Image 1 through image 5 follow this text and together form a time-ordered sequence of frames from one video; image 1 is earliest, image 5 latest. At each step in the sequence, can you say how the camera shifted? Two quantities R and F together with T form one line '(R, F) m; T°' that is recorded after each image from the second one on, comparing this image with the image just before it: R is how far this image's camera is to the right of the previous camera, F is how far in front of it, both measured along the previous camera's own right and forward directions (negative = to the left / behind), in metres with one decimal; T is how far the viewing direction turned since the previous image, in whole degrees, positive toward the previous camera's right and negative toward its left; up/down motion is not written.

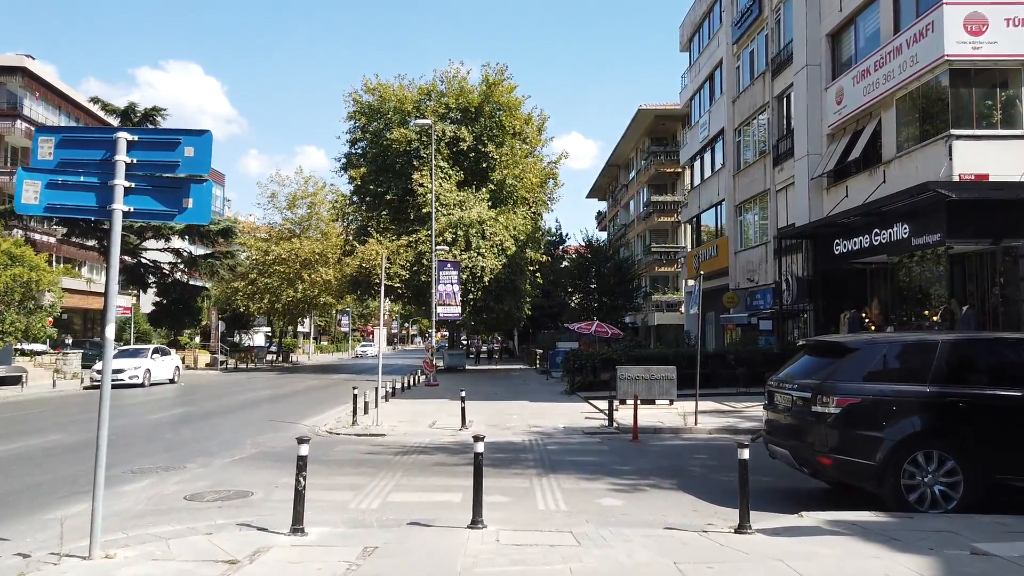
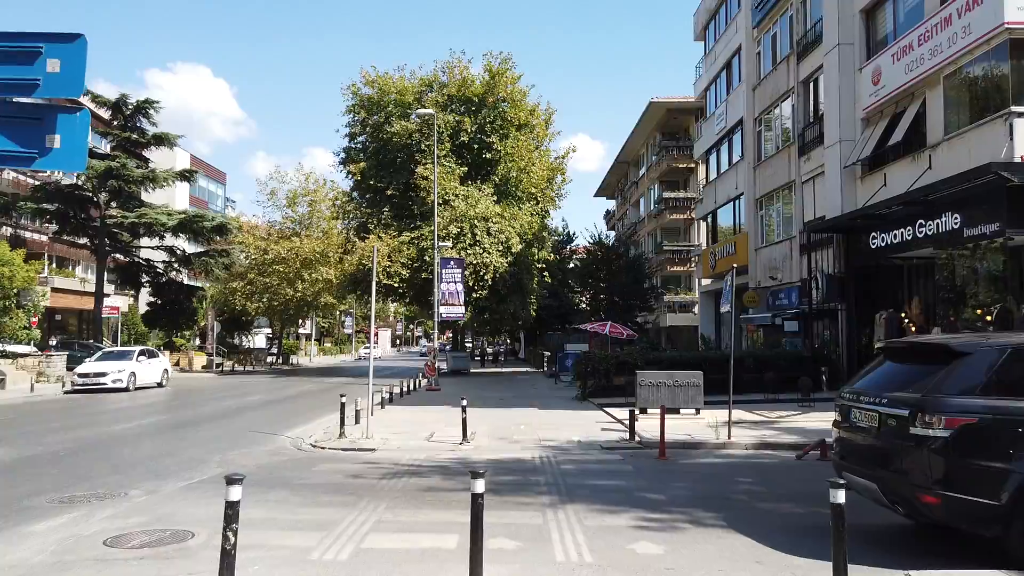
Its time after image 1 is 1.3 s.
(0.0, +1.7) m; 0°
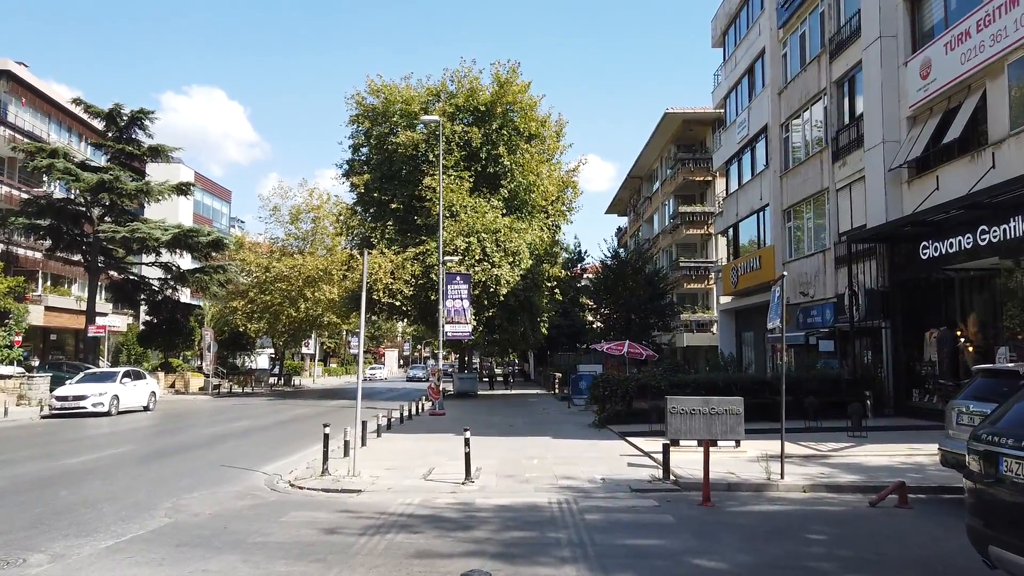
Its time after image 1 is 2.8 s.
(0.0, +1.9) m; -1°
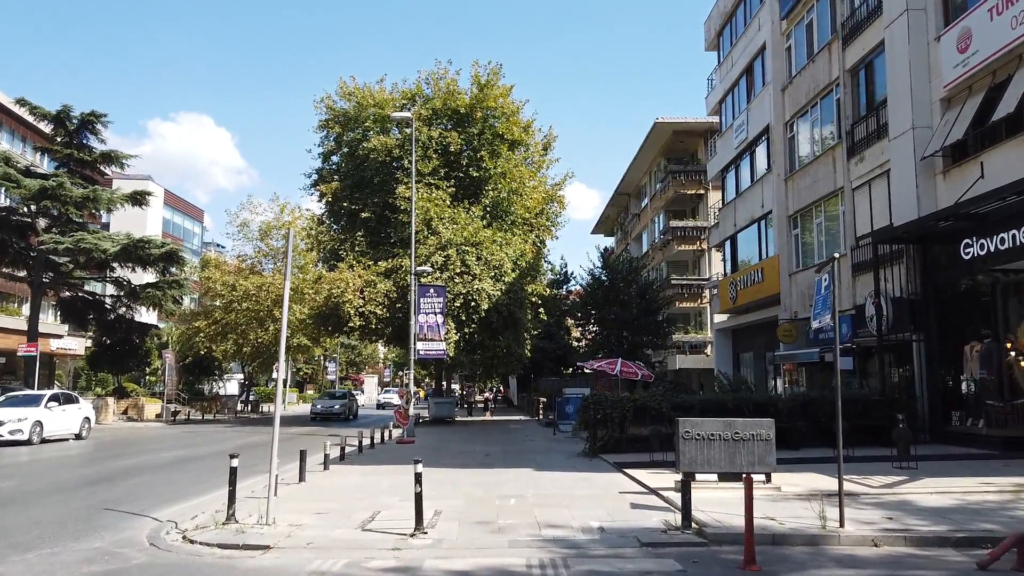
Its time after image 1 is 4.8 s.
(+0.2, +2.7) m; +1°
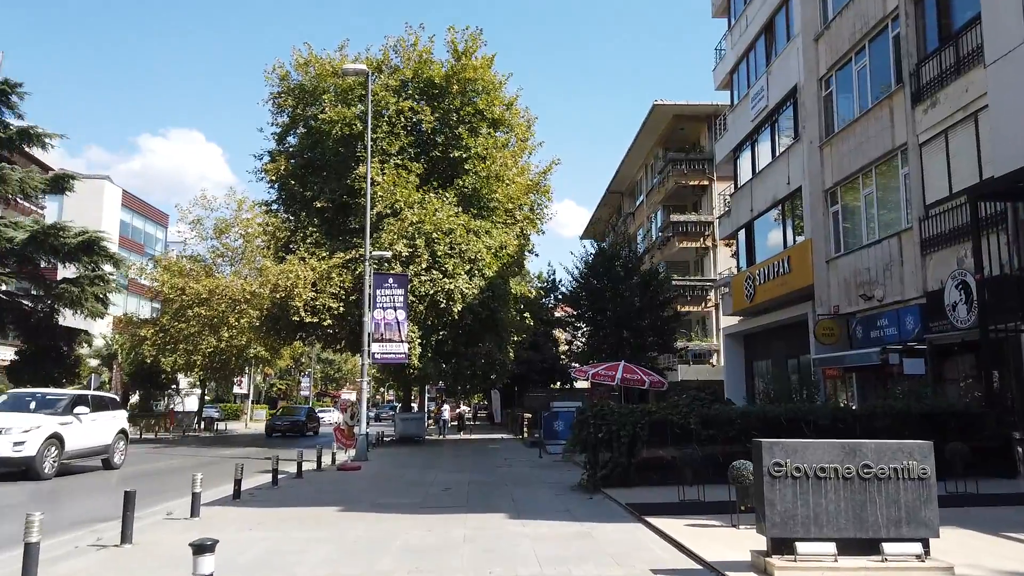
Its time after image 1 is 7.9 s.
(+0.3, +4.6) m; +1°
